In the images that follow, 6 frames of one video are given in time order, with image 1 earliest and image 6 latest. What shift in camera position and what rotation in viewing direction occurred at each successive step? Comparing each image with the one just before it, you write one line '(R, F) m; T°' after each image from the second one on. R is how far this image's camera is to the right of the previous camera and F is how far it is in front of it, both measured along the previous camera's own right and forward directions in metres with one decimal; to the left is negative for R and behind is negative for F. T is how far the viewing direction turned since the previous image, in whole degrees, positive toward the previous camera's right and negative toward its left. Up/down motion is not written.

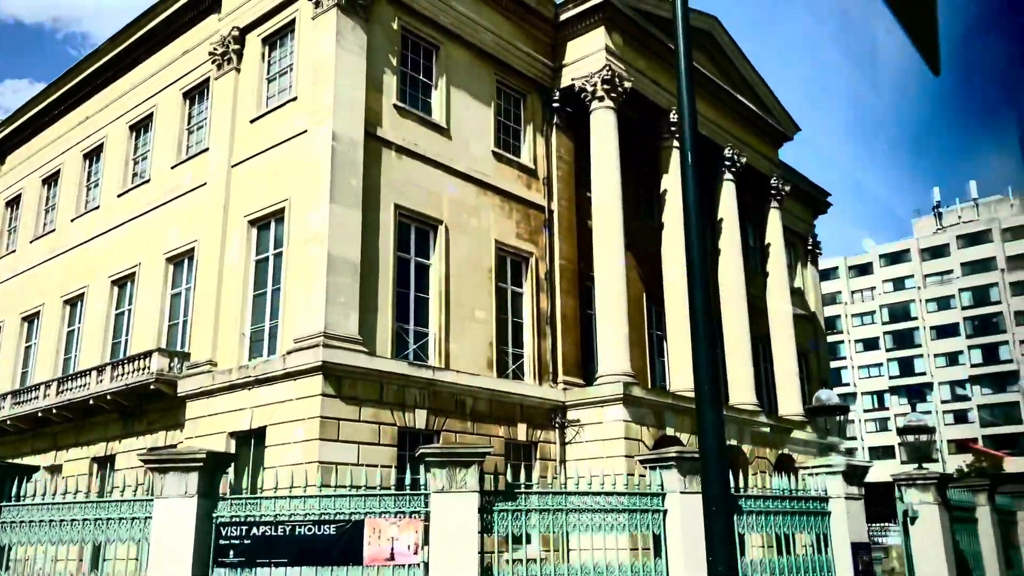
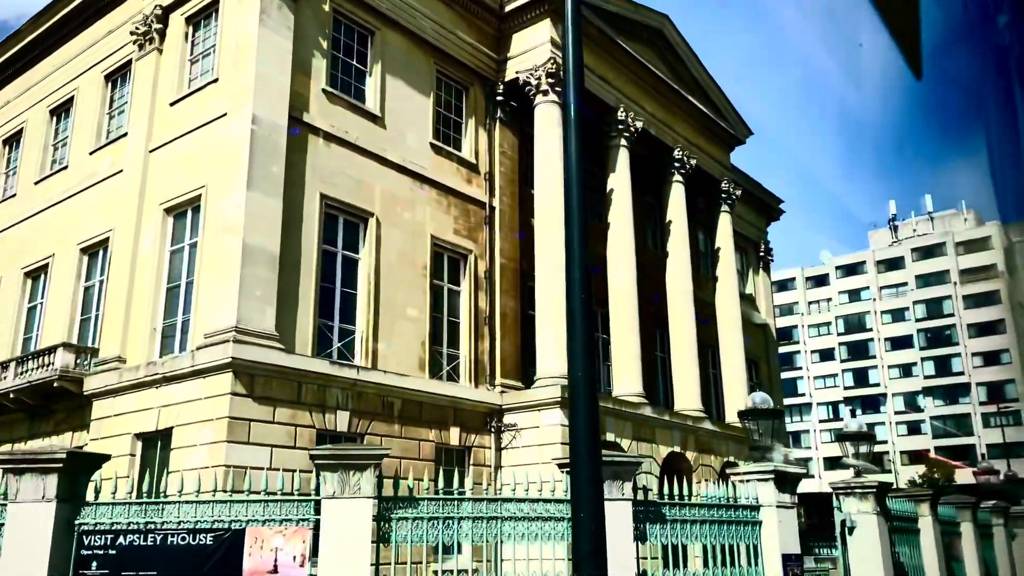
(+0.7, +0.8) m; +2°
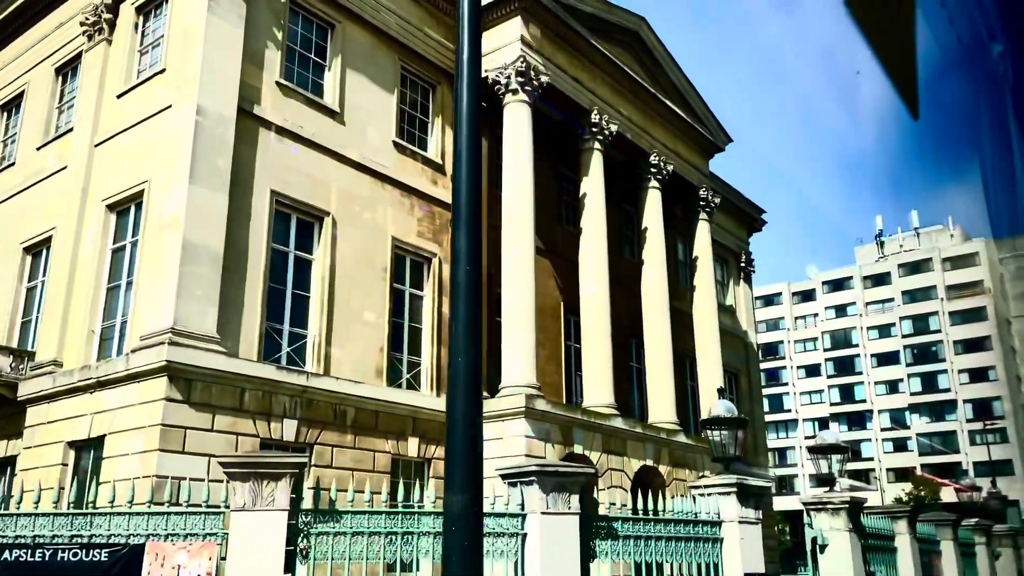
(+0.6, +0.8) m; +1°
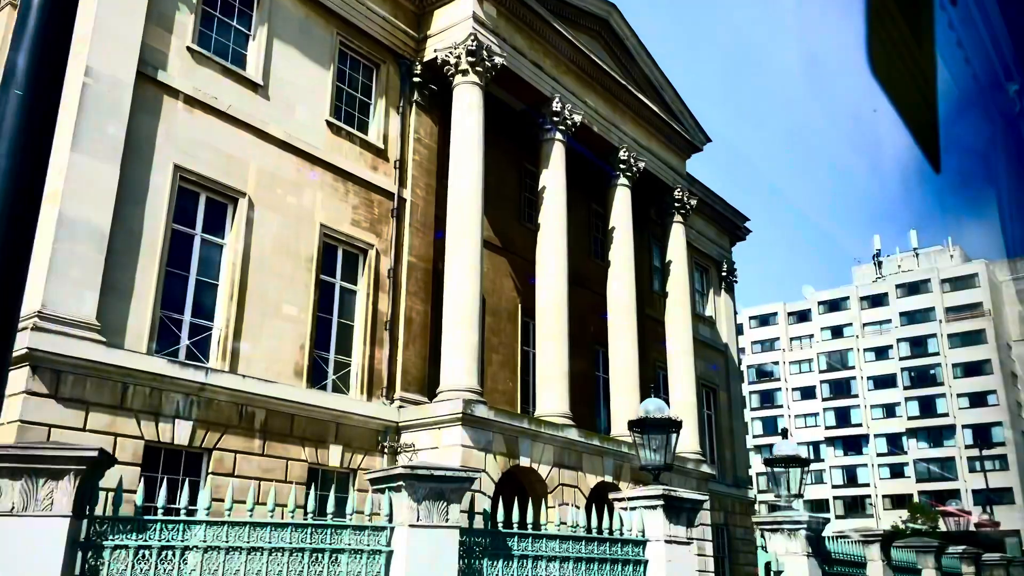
(+1.2, +1.6) m; 0°
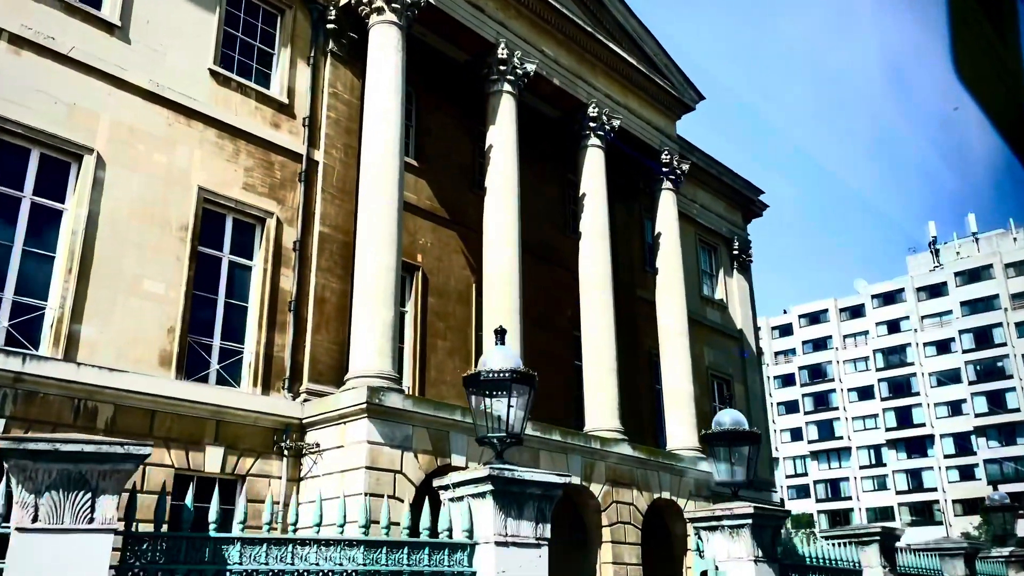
(+2.2, +2.8) m; -4°
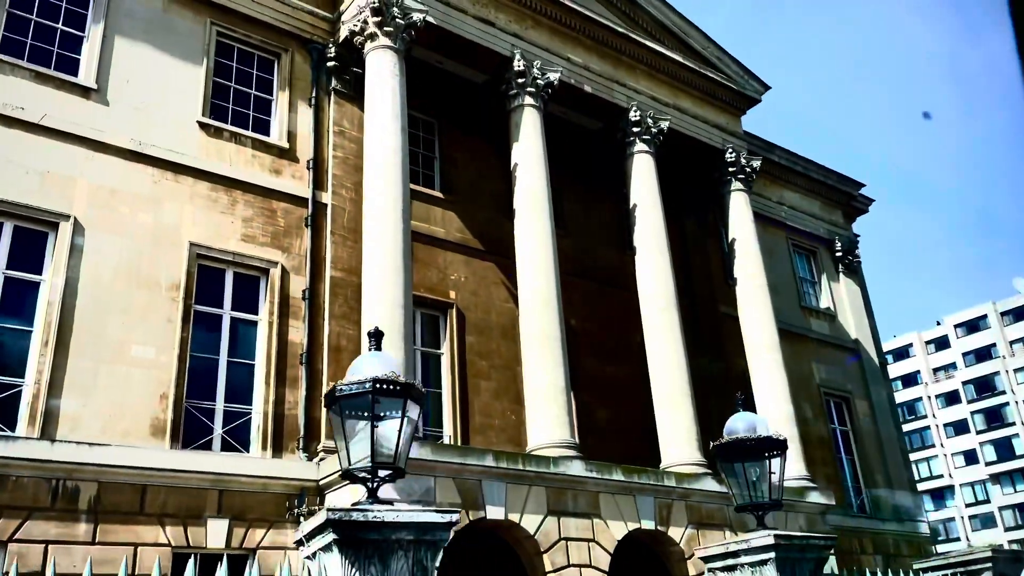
(+1.7, +1.8) m; -9°
